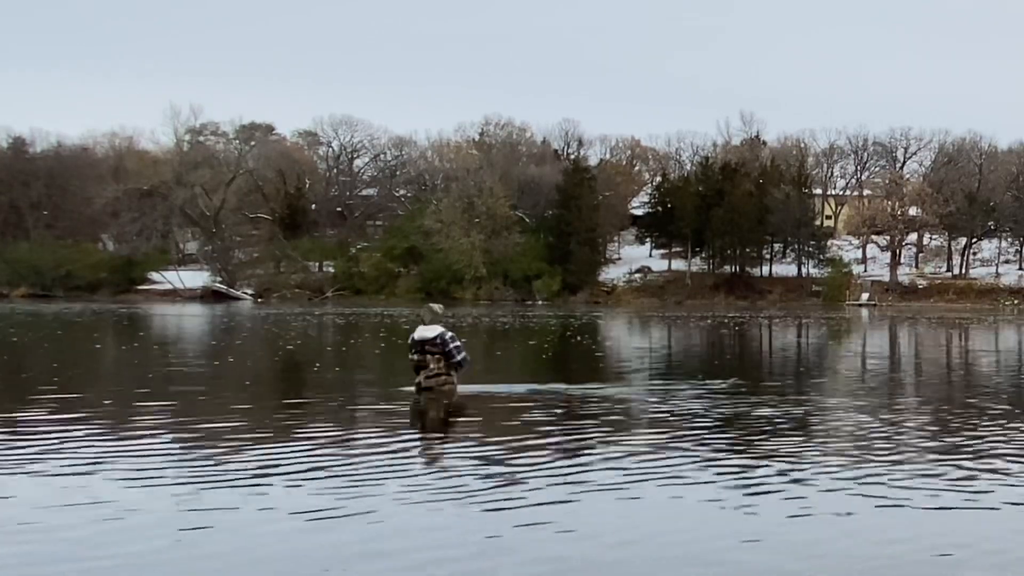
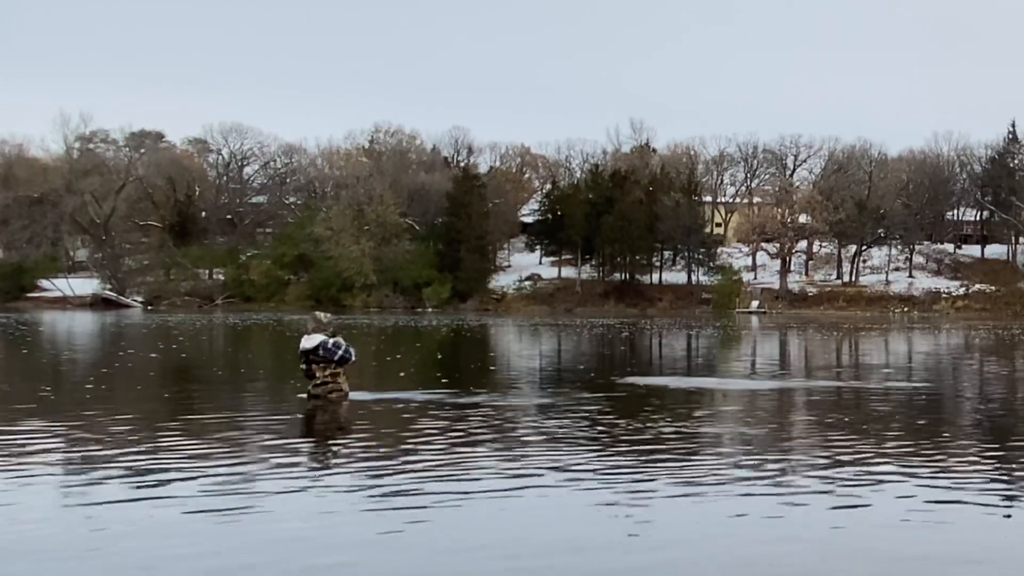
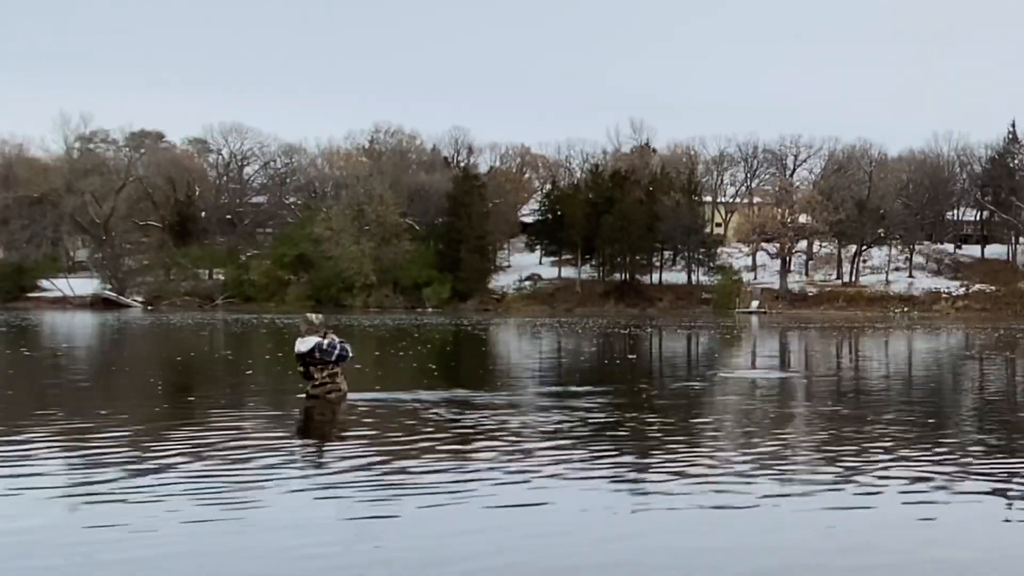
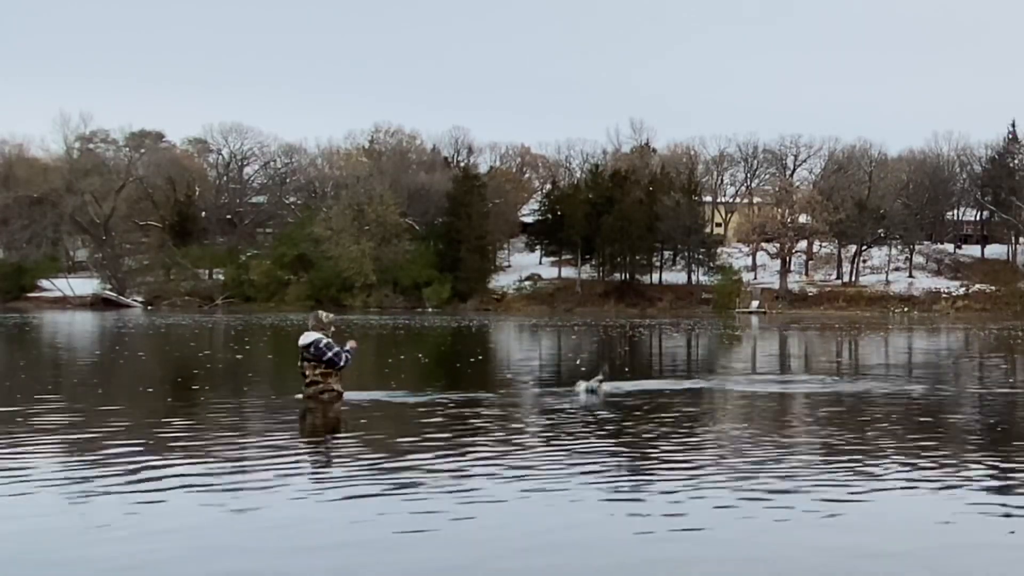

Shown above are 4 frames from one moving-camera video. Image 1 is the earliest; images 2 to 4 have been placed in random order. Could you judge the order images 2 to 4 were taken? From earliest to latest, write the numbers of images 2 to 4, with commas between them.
3, 2, 4
